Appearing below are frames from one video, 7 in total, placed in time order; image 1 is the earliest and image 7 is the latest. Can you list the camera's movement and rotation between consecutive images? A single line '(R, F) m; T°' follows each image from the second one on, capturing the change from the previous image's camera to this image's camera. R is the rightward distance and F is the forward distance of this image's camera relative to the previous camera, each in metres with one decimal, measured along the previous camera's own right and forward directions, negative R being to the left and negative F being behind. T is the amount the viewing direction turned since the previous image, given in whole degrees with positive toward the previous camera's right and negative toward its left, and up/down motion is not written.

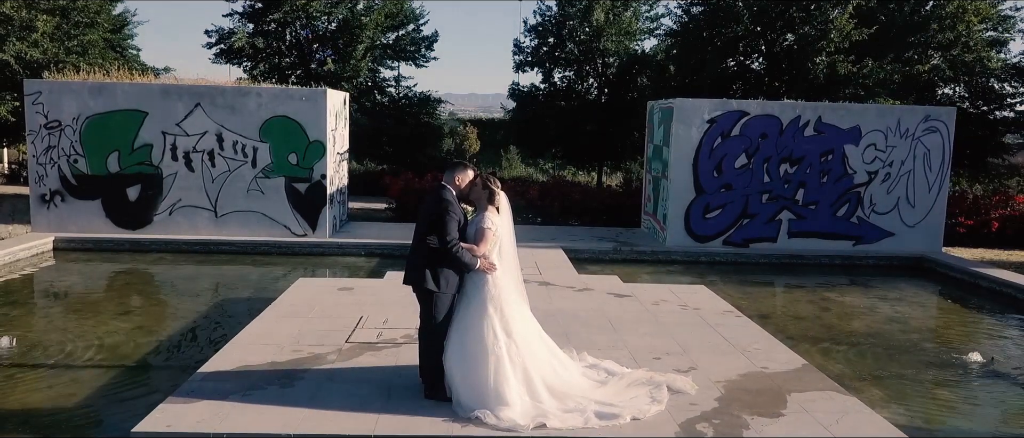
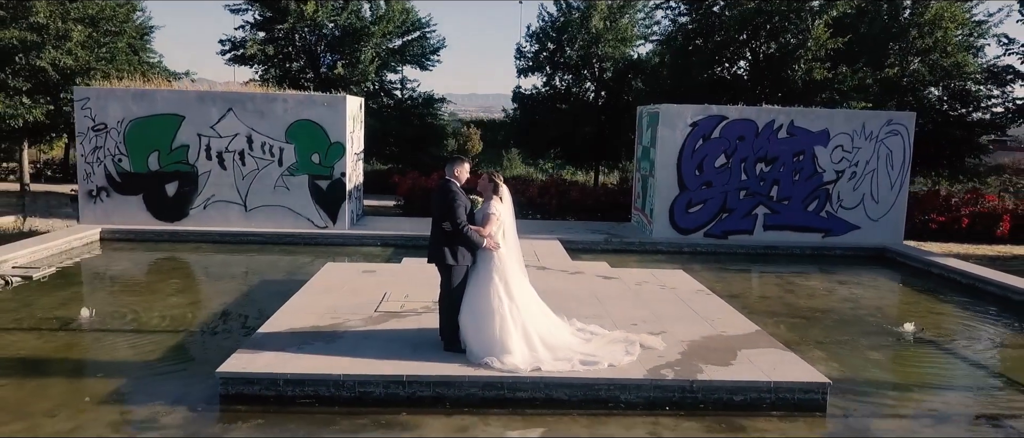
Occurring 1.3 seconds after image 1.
(0.0, -1.0) m; 0°
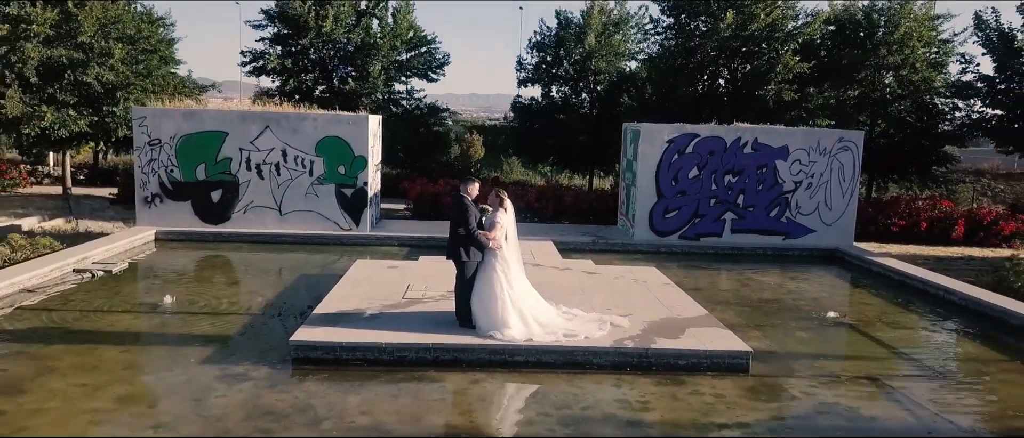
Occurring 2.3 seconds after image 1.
(0.0, -1.5) m; 0°
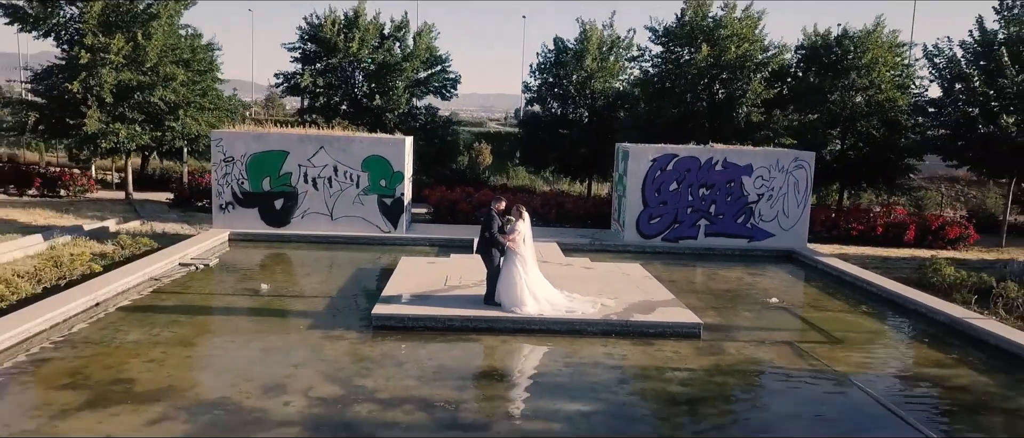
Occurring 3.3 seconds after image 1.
(-0.2, -2.4) m; 0°
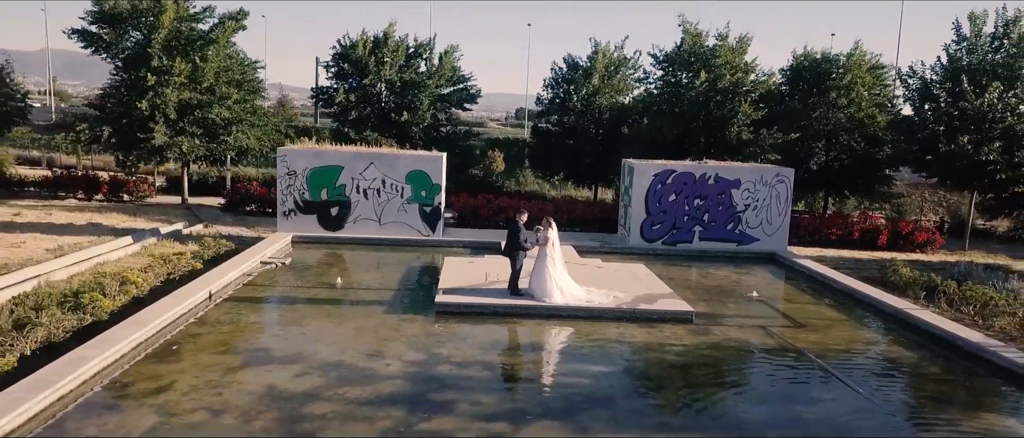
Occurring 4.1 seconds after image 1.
(-0.4, -2.3) m; 0°
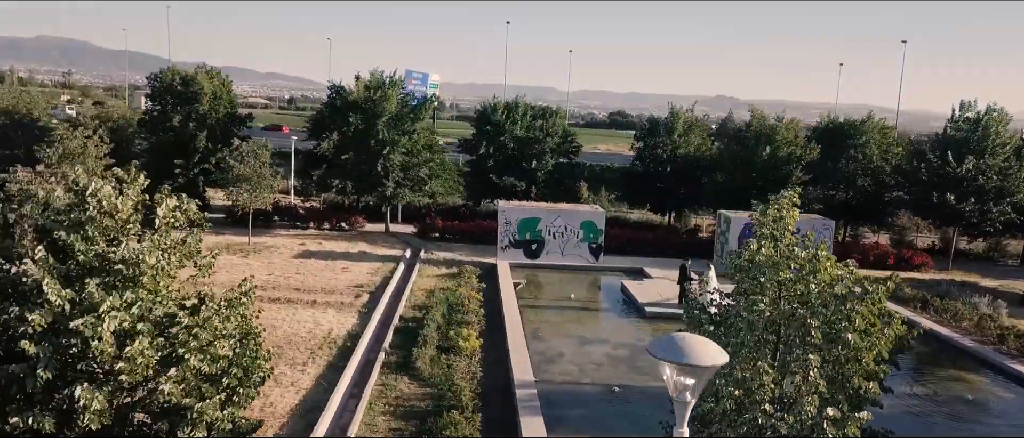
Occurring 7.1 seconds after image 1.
(-3.8, -8.5) m; 0°
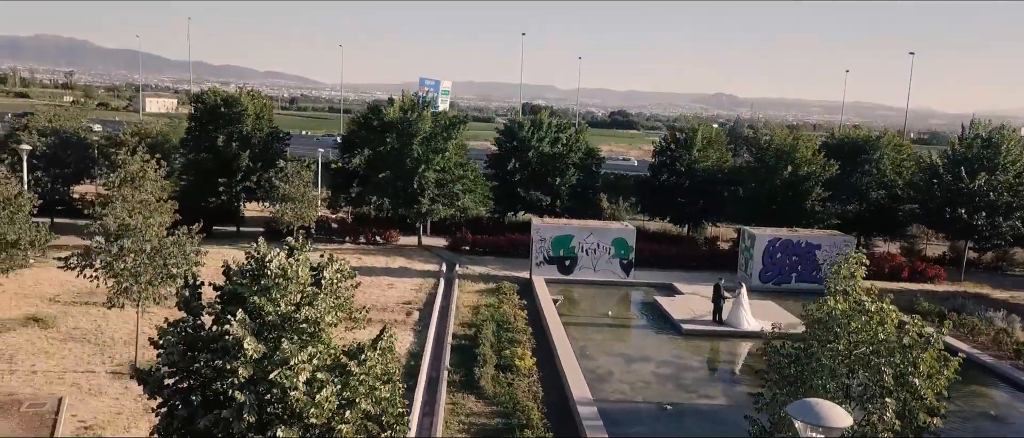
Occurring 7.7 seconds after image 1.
(-1.0, -1.2) m; 0°
